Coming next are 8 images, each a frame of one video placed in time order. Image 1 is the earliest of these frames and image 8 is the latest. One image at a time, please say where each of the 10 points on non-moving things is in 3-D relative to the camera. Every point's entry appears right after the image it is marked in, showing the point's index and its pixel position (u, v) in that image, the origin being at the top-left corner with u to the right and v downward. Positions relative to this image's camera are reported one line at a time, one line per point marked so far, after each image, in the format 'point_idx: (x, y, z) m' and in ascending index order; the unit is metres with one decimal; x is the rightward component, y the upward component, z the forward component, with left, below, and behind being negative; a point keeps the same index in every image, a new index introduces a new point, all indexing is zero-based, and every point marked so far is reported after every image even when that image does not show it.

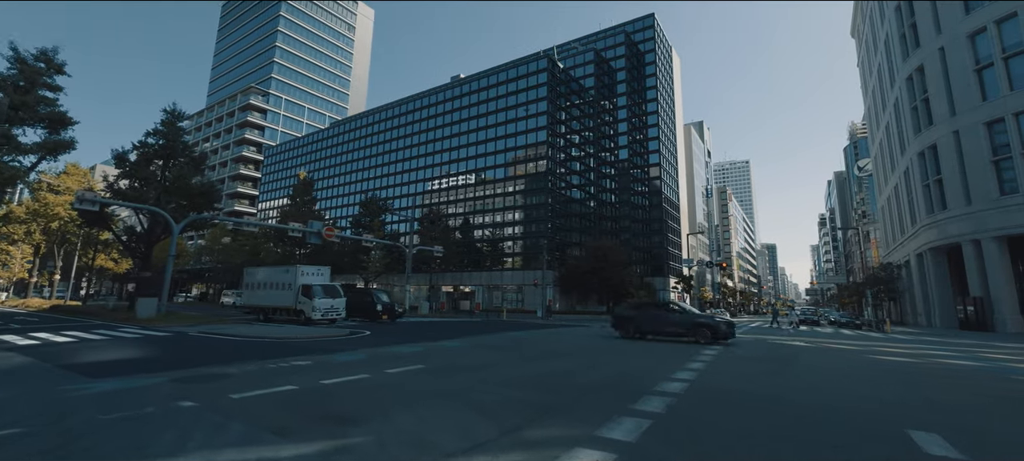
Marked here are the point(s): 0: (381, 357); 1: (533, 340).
0: (-2.5, -2.5, +9.1) m
1: (+0.6, -3.2, +13.7) m
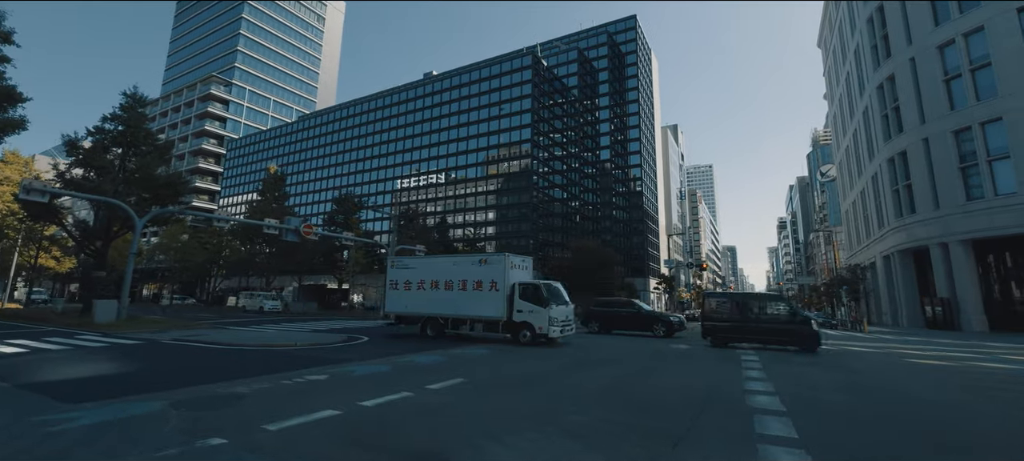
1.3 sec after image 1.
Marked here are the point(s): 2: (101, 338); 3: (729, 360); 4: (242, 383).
0: (-1.8, -2.4, +8.1) m
1: (+1.0, -3.1, +12.9) m
2: (-11.8, -3.1, +13.5) m
3: (+4.5, -2.7, +9.6) m
4: (-3.7, -2.1, +6.5) m
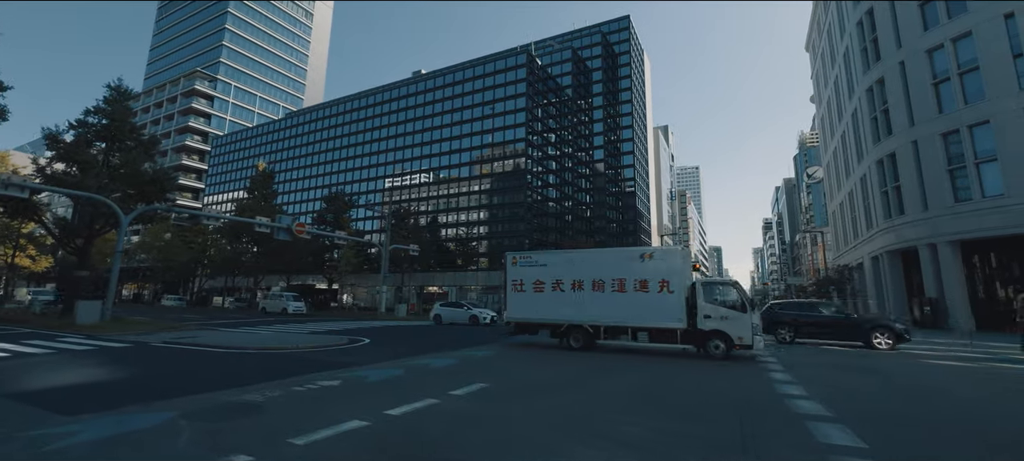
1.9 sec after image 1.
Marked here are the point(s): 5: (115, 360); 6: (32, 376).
0: (-1.5, -2.3, +7.7) m
1: (+1.1, -3.1, +12.6) m
2: (-11.6, -3.0, +12.9) m
3: (+4.7, -2.7, +9.4) m
4: (-3.3, -2.0, +6.0) m
5: (-7.6, -2.5, +9.1) m
6: (-7.4, -2.2, +7.3) m
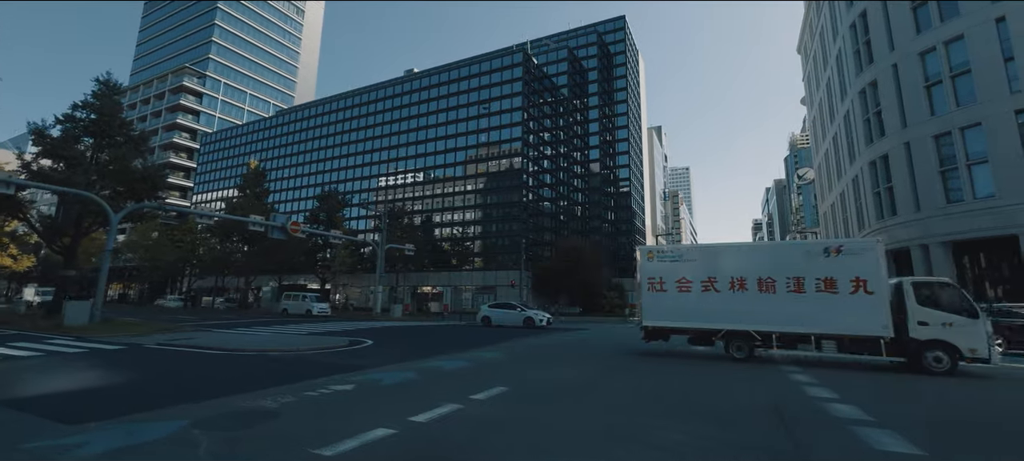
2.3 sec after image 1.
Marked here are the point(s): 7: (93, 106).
0: (-1.2, -2.3, +7.5) m
1: (+1.3, -3.1, +12.4) m
2: (-11.5, -2.9, +12.4) m
3: (+5.0, -2.7, +9.3) m
4: (-3.0, -2.0, +5.8) m
5: (-7.3, -2.4, +8.7) m
6: (-7.1, -2.2, +6.9) m
7: (-17.8, +5.3, +20.0) m
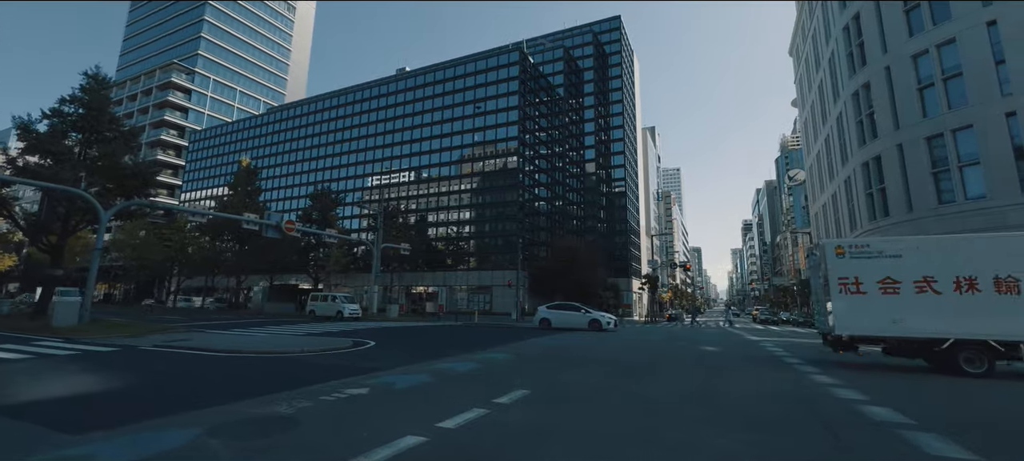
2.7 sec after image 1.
0: (-1.0, -2.3, +7.2) m
1: (+1.5, -3.0, +12.2) m
2: (-11.3, -2.9, +11.9) m
3: (+5.2, -2.6, +9.2) m
4: (-2.7, -2.0, +5.5) m
5: (-7.1, -2.4, +8.3) m
6: (-6.8, -2.1, +6.6) m
7: (-17.7, +5.4, +19.4) m
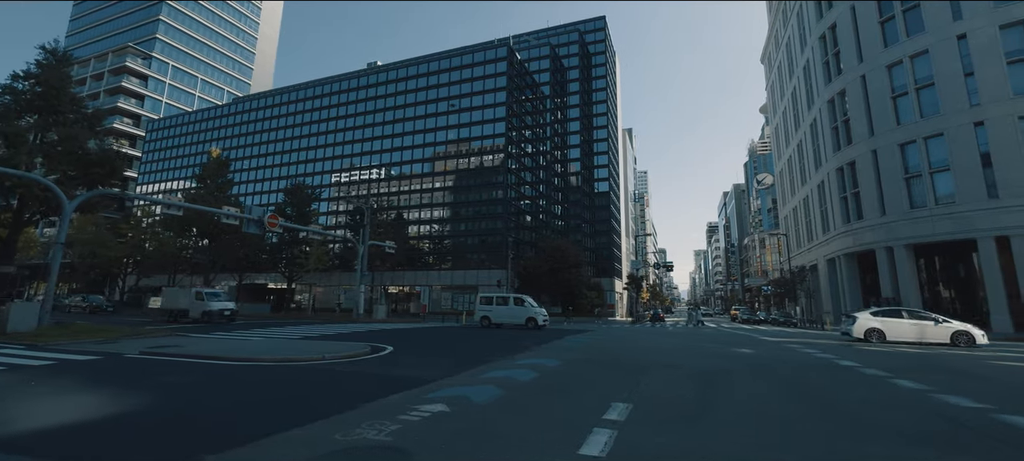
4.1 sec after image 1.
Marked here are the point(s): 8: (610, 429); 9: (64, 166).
0: (+0.1, -2.2, +6.4) m
1: (+2.2, -3.0, +11.6) m
2: (-10.6, -2.6, +10.4) m
3: (+6.1, -2.6, +8.9) m
4: (-1.5, -1.9, +4.6) m
5: (-6.1, -2.2, +7.1) m
6: (-5.7, -2.0, +5.3) m
7: (-17.4, +5.6, +17.3) m
8: (+0.9, -1.9, +4.6) m
9: (-16.1, +2.3, +17.0) m
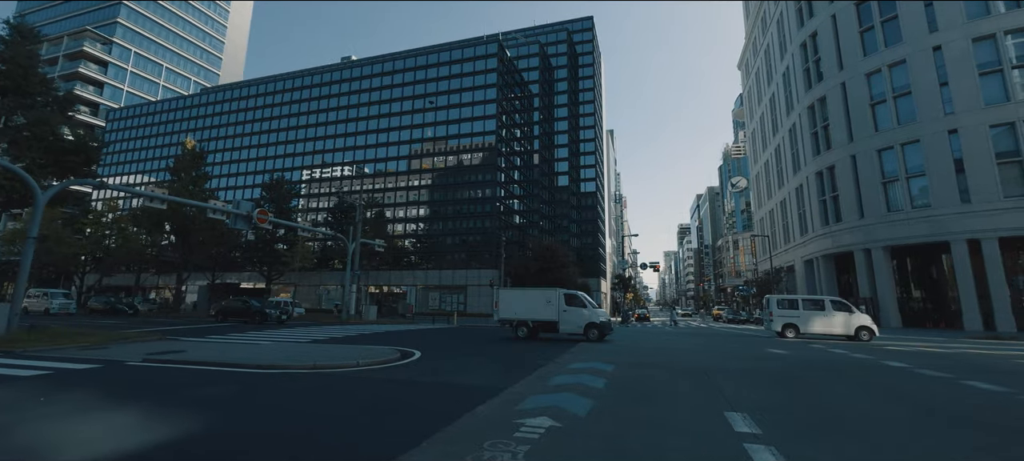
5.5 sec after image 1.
0: (+1.2, -2.1, +5.9) m
1: (+2.9, -2.9, +11.2) m
2: (-9.7, -2.5, +9.1) m
3: (+7.0, -2.6, +8.7) m
4: (-0.2, -1.8, +3.9) m
5: (-5.0, -2.1, +6.2) m
6: (-4.5, -1.9, +4.4) m
7: (-16.9, +5.9, +15.7) m
8: (+2.1, -1.9, +4.2) m
9: (-15.6, +2.5, +15.4) m
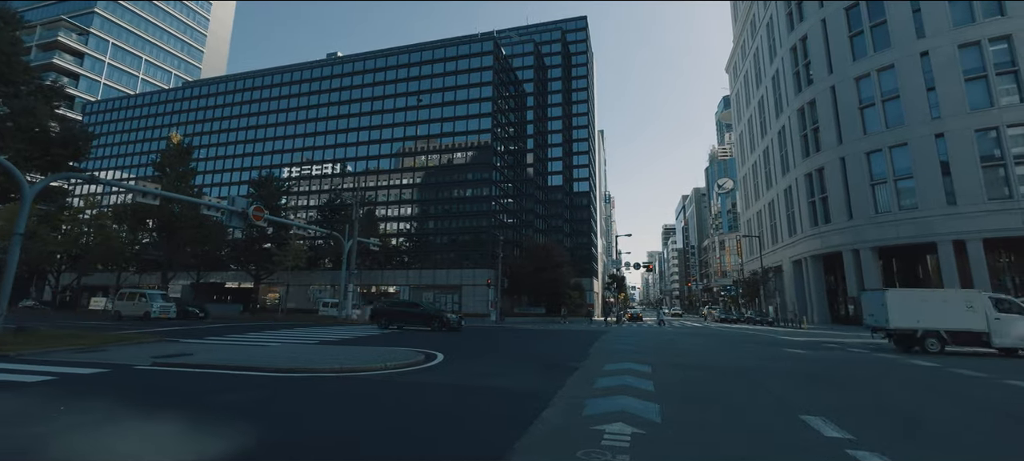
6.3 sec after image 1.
0: (+1.9, -2.1, +5.7) m
1: (+3.4, -2.9, +11.0) m
2: (-9.1, -2.4, +8.5) m
3: (+7.6, -2.6, +8.7) m
4: (+0.5, -1.7, +3.6) m
5: (-4.3, -2.0, +5.7) m
6: (-3.7, -1.8, +4.0) m
7: (-16.5, +6.0, +14.8) m
8: (+2.9, -1.8, +4.0) m
9: (-15.2, +2.6, +14.5) m
